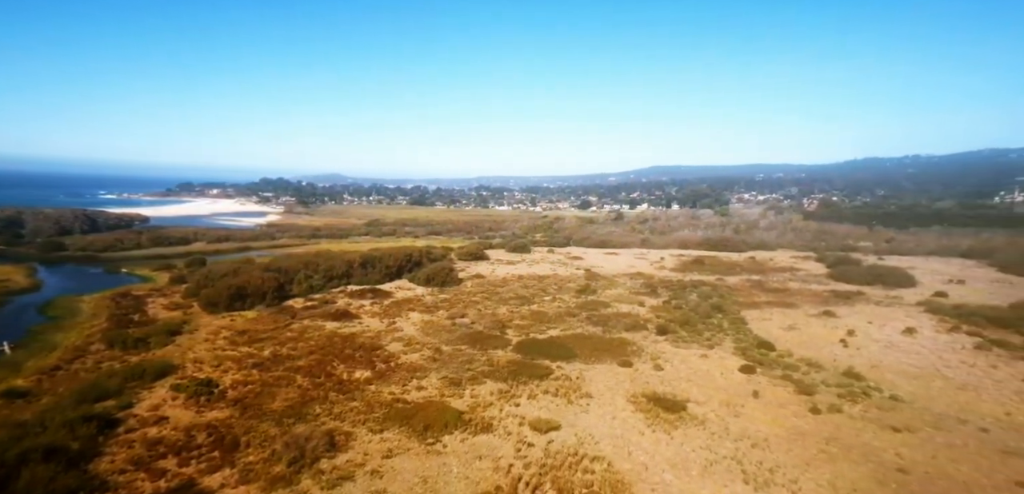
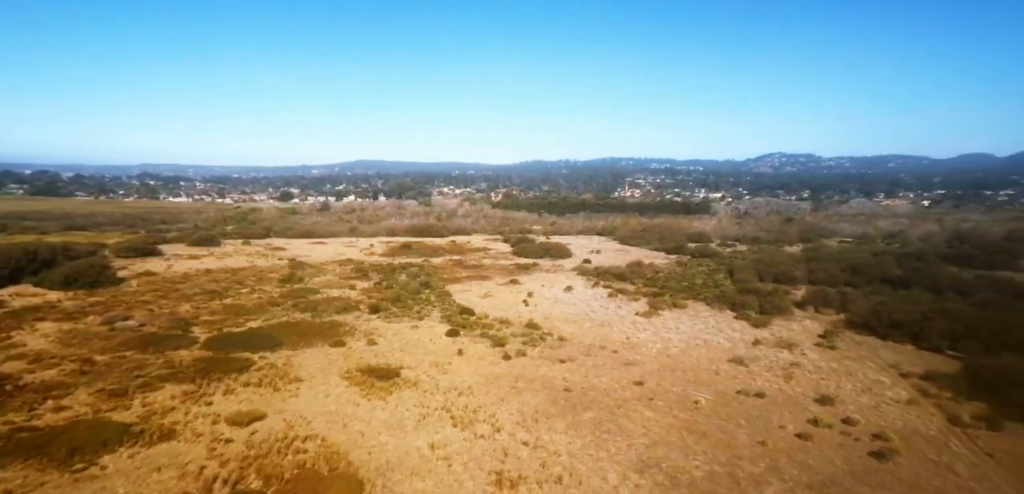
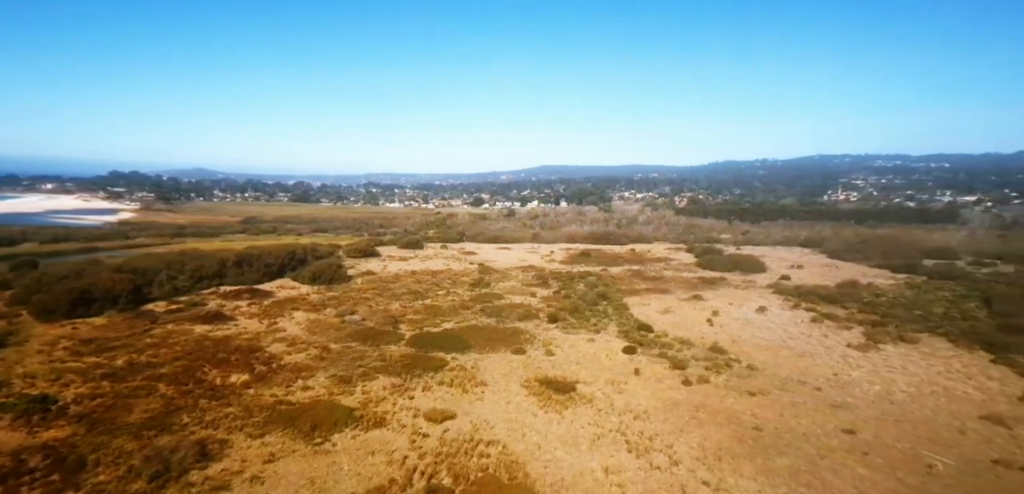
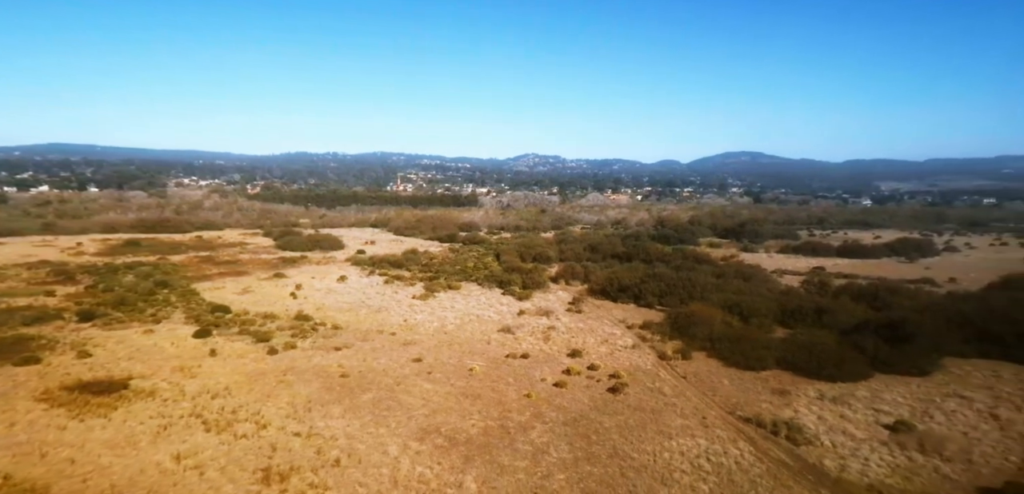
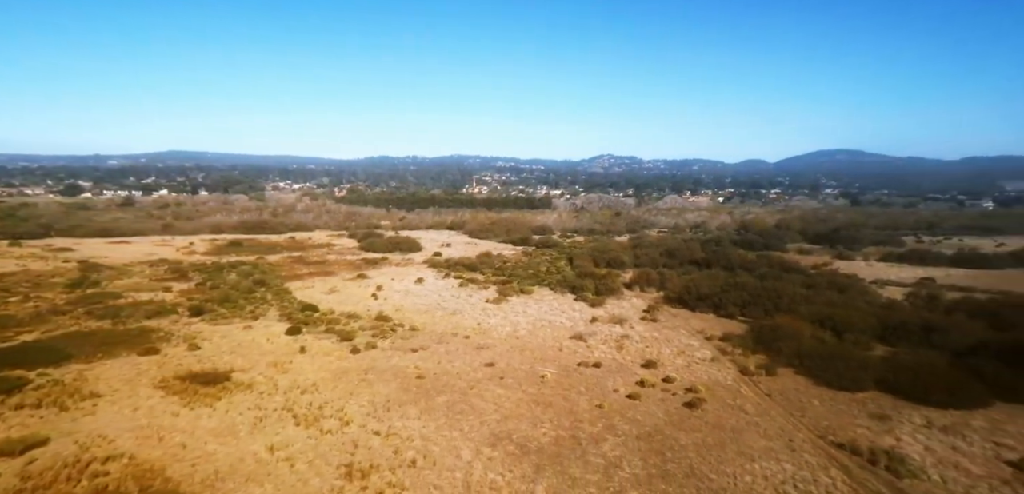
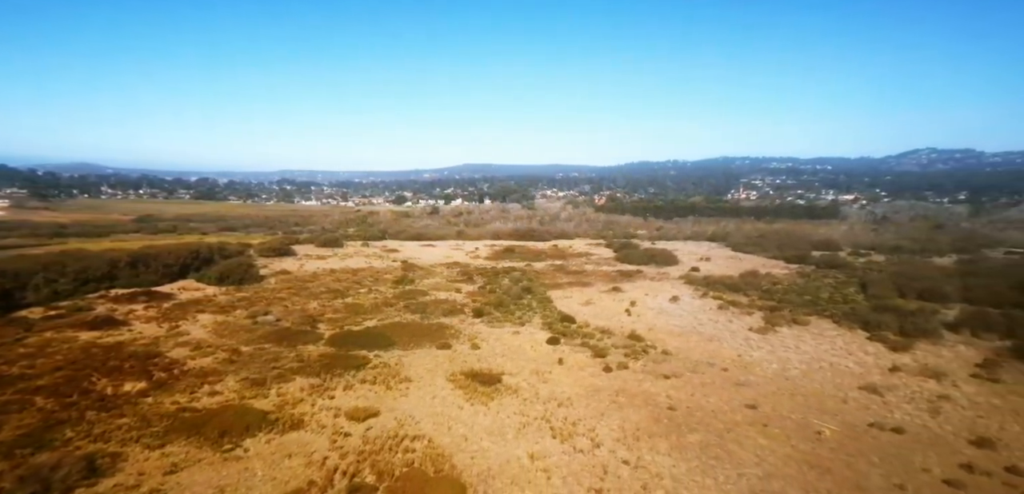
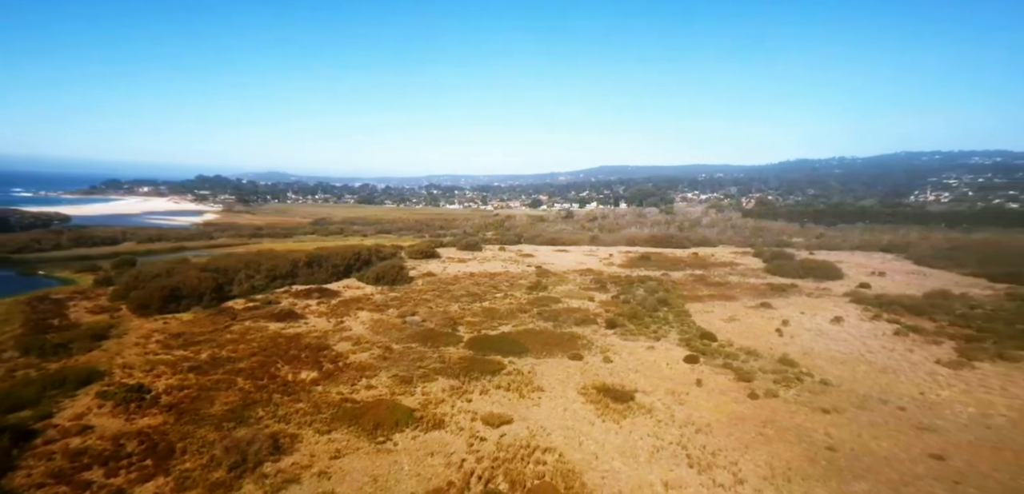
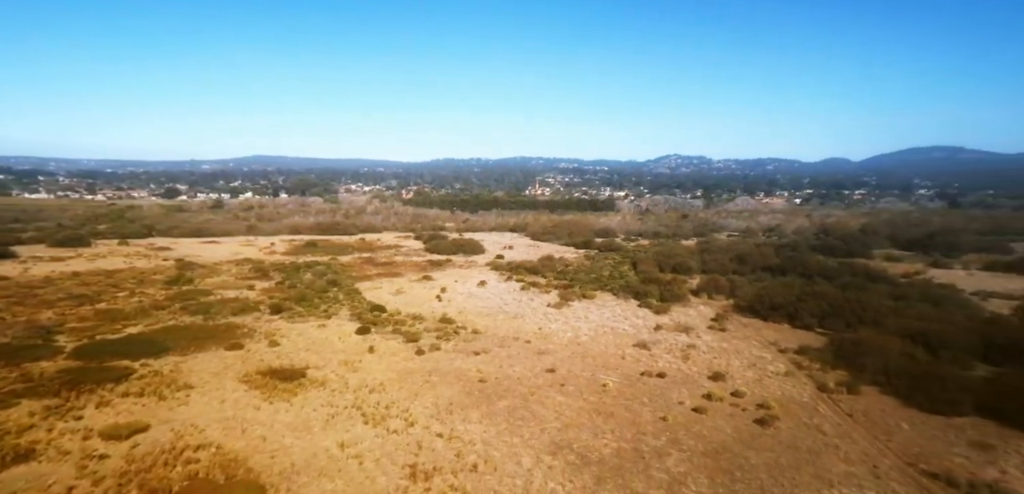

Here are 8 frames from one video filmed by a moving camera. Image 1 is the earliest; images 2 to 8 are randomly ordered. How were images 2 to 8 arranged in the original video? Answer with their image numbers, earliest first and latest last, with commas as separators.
7, 3, 6, 2, 8, 5, 4
